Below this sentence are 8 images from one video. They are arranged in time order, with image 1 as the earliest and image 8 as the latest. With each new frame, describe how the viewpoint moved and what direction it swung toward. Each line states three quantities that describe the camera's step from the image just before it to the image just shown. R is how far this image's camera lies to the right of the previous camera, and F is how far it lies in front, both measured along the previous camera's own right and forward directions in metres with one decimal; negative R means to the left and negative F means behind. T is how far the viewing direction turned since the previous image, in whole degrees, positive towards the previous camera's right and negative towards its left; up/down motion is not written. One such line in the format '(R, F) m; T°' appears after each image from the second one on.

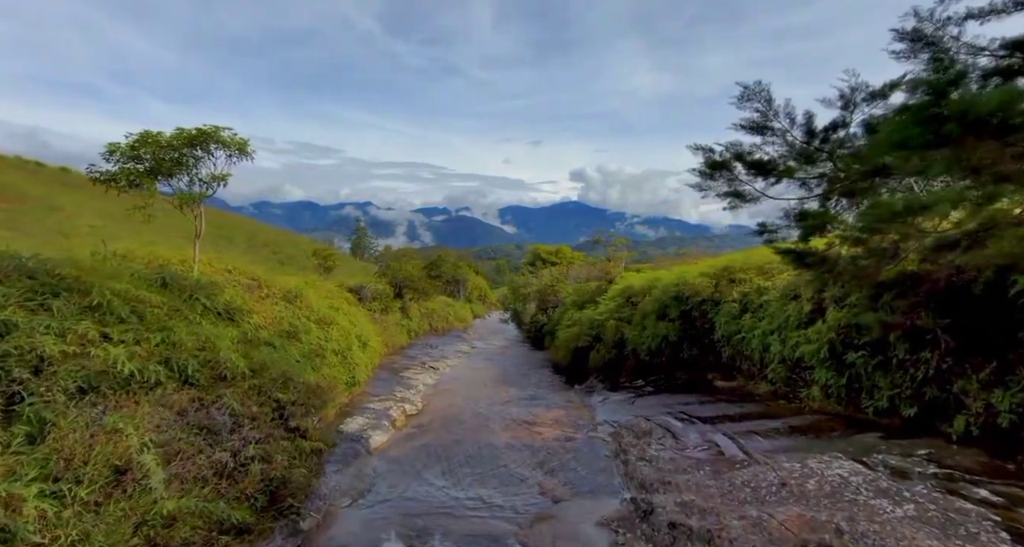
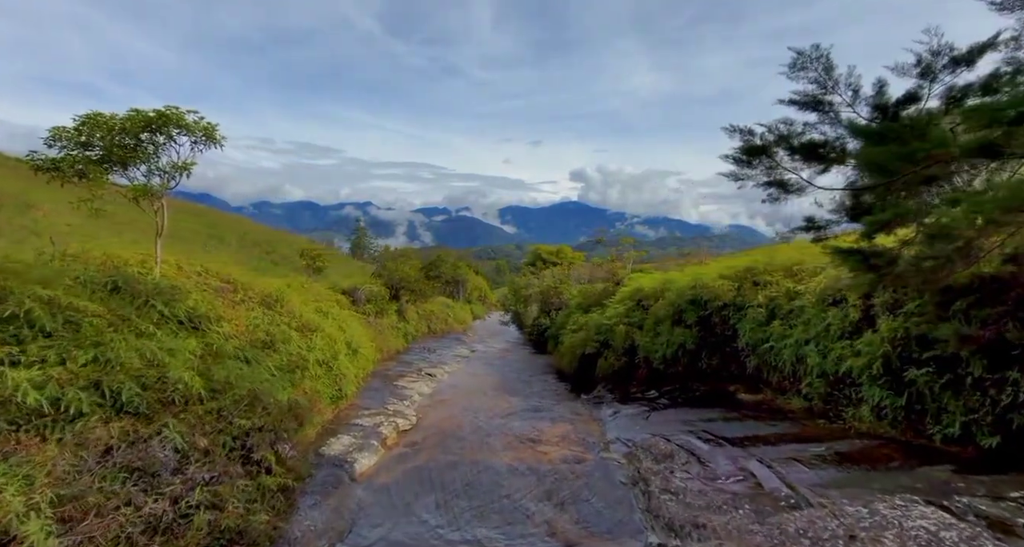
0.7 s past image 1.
(-0.1, +1.3) m; 0°
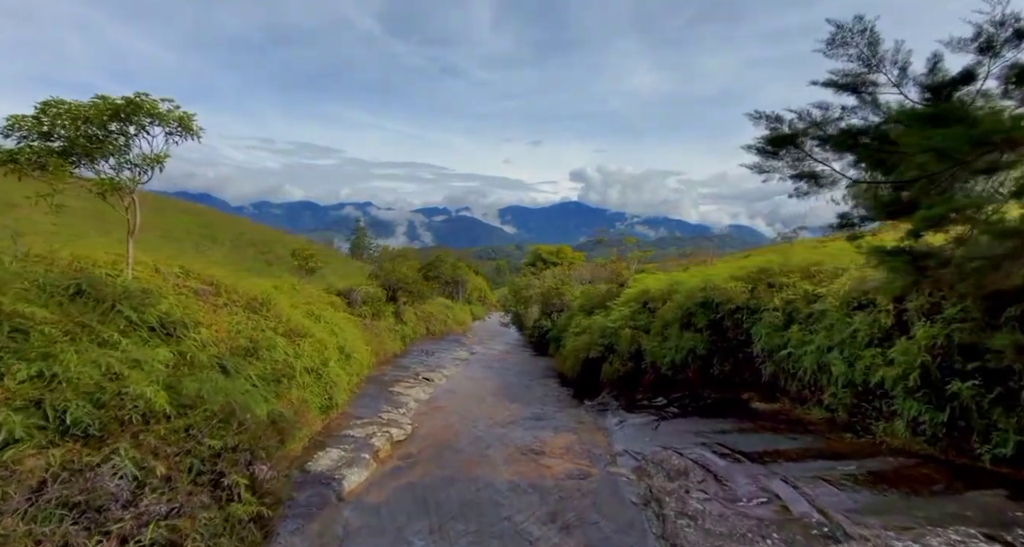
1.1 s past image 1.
(0.0, +0.8) m; 0°
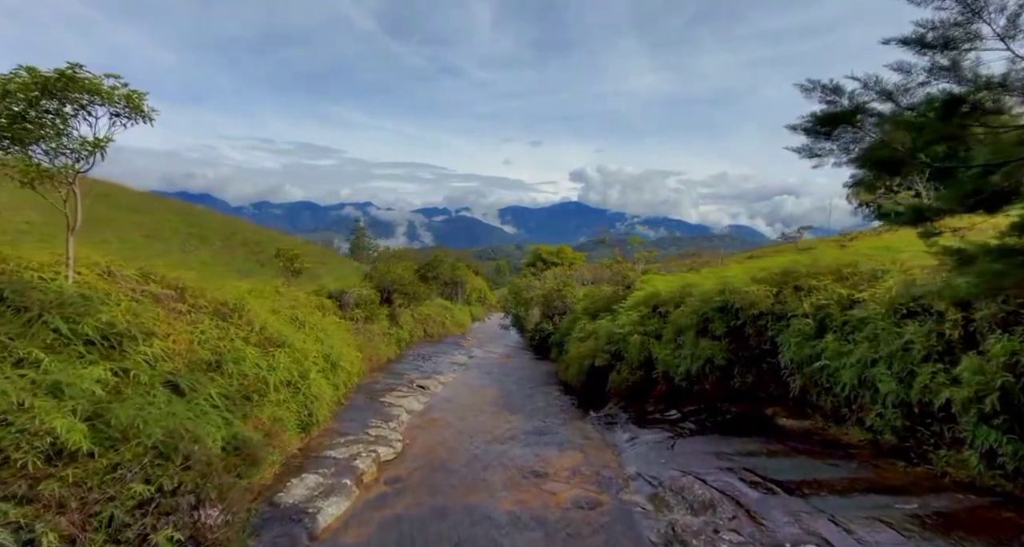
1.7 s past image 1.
(0.0, +1.2) m; 0°
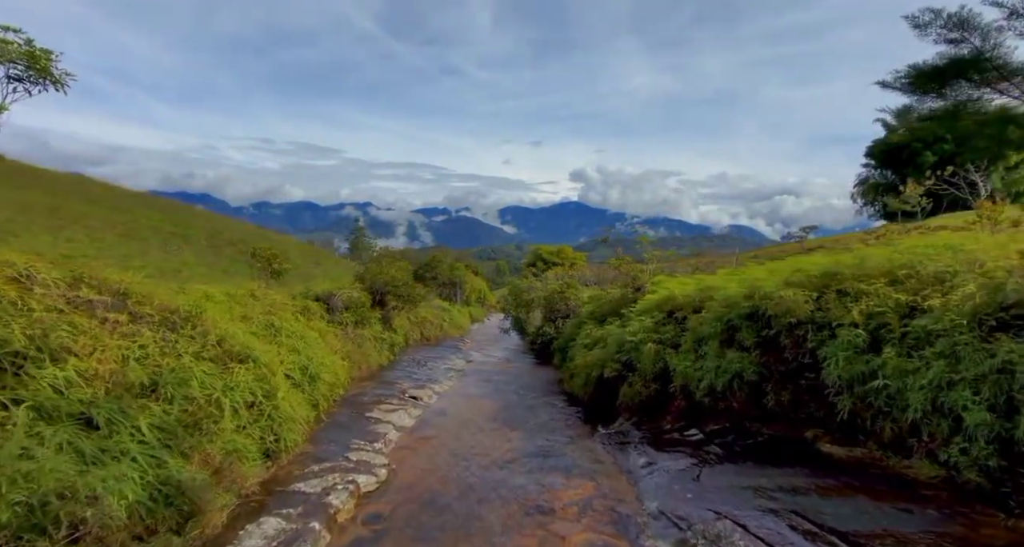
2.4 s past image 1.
(0.0, +1.6) m; 0°
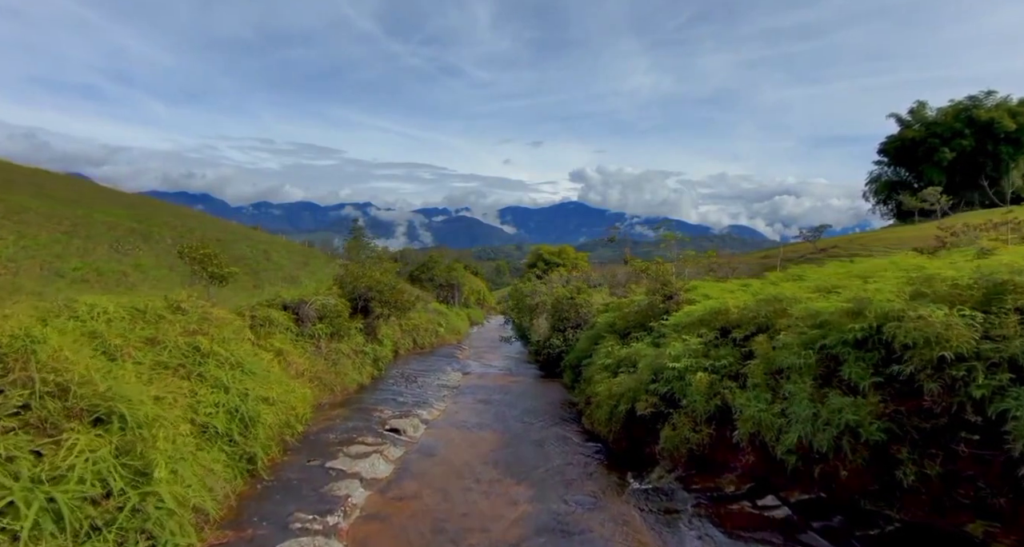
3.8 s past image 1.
(-0.1, +3.5) m; 0°
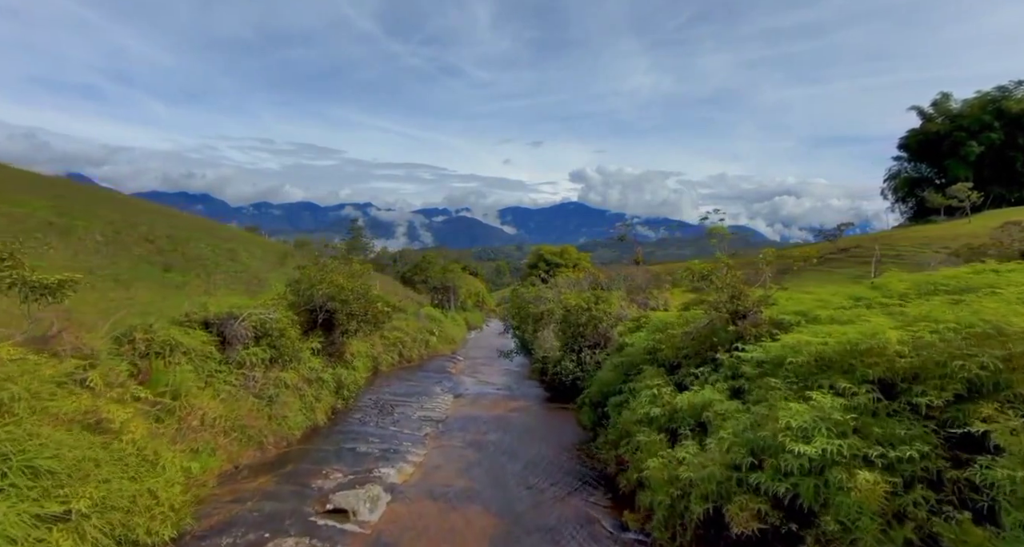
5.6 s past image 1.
(0.0, +5.0) m; 0°
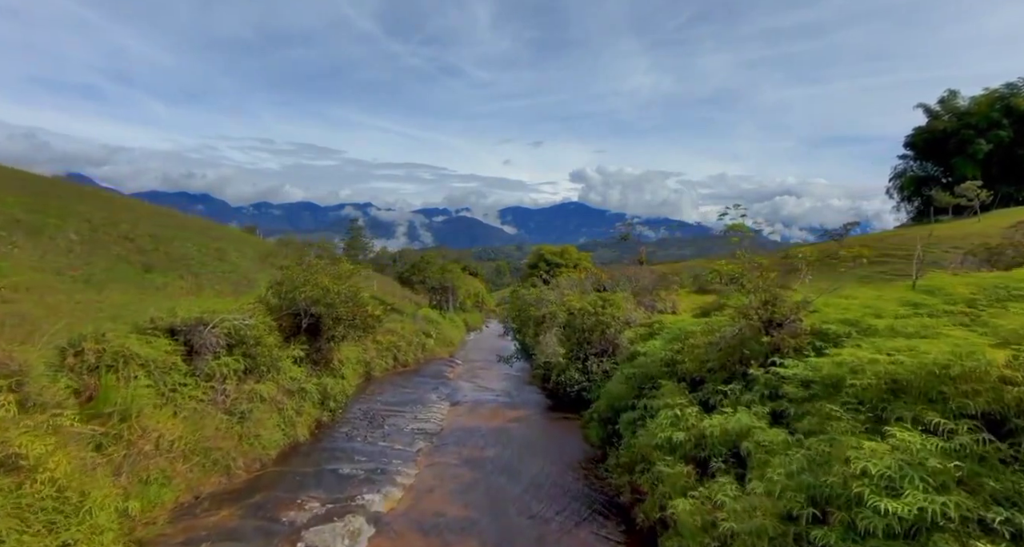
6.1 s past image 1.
(0.0, +1.5) m; 0°
